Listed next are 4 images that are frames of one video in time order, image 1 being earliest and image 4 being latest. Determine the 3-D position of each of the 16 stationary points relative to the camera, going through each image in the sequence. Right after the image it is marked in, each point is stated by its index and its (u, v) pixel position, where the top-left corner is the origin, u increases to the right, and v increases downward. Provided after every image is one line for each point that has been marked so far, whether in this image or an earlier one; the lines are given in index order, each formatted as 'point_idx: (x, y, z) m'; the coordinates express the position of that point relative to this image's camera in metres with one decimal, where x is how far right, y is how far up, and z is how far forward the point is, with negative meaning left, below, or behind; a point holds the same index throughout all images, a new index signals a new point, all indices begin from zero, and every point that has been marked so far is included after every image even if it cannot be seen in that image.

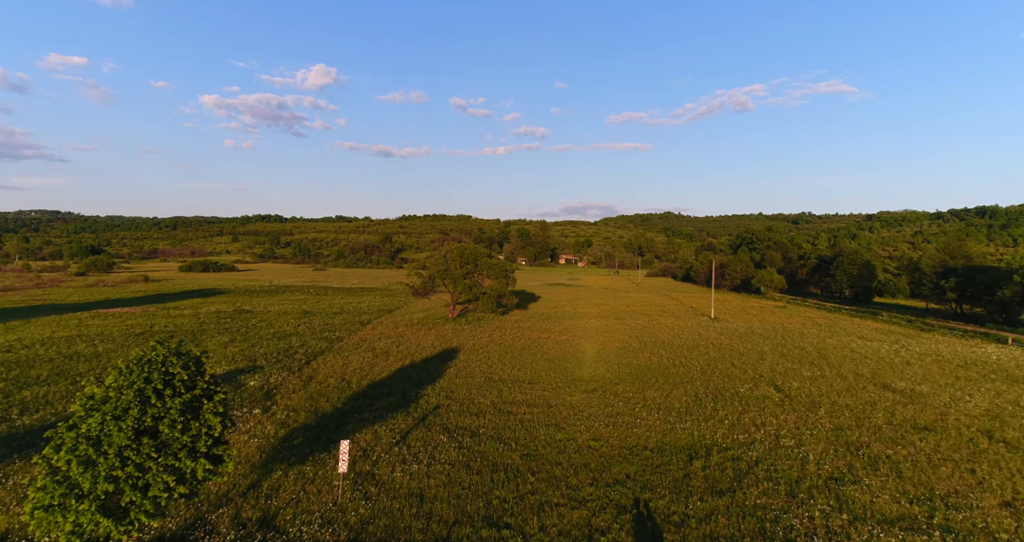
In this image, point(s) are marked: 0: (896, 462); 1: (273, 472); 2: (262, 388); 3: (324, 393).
0: (+9.5, -4.7, +12.9) m
1: (-5.7, -4.8, +12.5) m
2: (-9.3, -4.4, +19.5) m
3: (-7.0, -4.6, +19.6) m
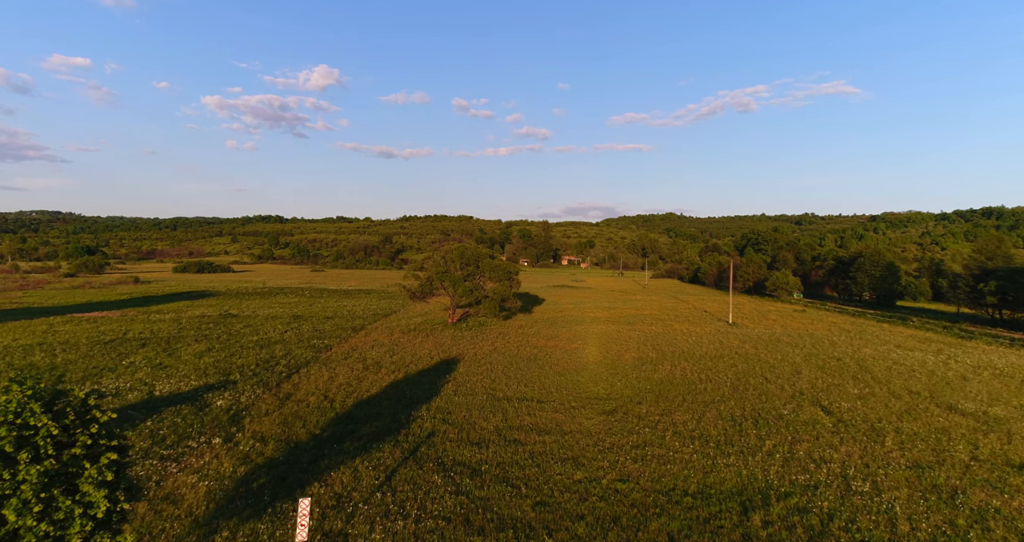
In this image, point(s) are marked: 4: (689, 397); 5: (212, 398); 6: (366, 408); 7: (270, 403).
0: (+9.7, -4.8, +10.2) m
1: (-5.5, -4.9, +9.8) m
2: (-9.1, -4.5, +16.9) m
3: (-6.8, -4.7, +16.9) m
4: (+6.6, -4.7, +19.5) m
5: (-10.3, -4.4, +18.0) m
6: (-5.0, -4.7, +17.9) m
7: (-8.3, -4.5, +18.0) m
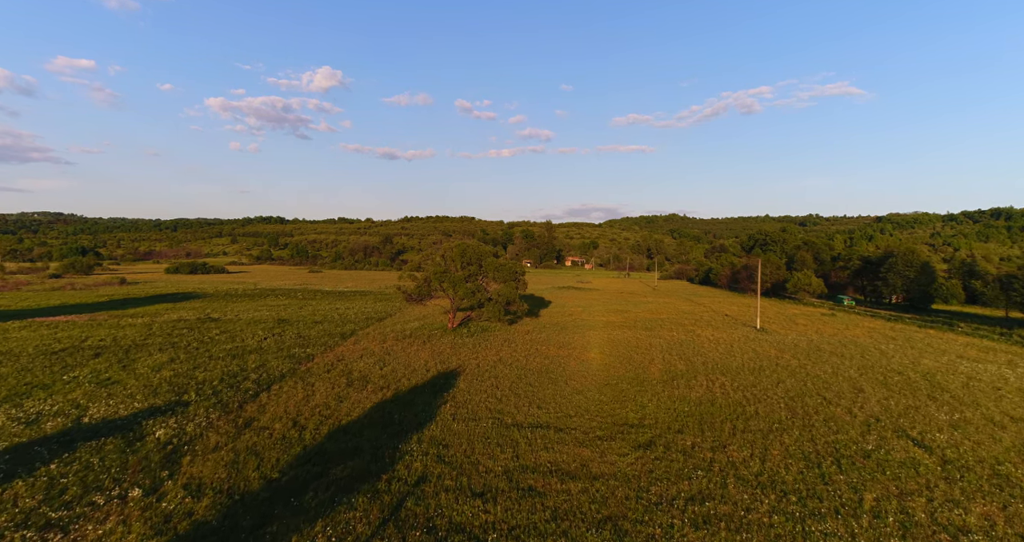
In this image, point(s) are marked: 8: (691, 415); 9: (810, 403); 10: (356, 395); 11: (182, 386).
0: (+10.0, -4.8, +6.6) m
1: (-5.2, -4.8, +6.2) m
2: (-8.8, -4.4, +13.3) m
3: (-6.5, -4.6, +13.4) m
4: (+6.9, -4.6, +15.9) m
5: (-10.0, -4.3, +14.5) m
6: (-4.7, -4.6, +14.4) m
7: (-8.0, -4.5, +14.4) m
8: (+5.8, -4.6, +16.9) m
9: (+10.2, -4.5, +17.9) m
10: (-5.6, -4.4, +18.7) m
11: (-12.0, -4.2, +19.0) m
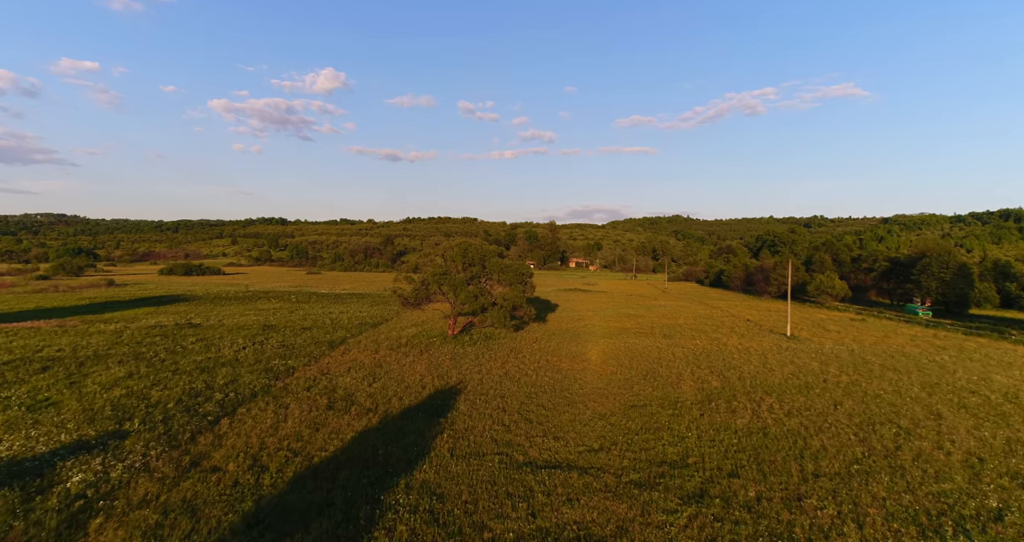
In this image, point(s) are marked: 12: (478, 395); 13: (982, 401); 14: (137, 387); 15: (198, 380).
0: (+10.3, -4.8, +3.4) m
1: (-4.9, -4.8, +3.1) m
2: (-8.5, -4.5, +10.2) m
3: (-6.2, -4.7, +10.2) m
4: (+7.2, -4.7, +12.7) m
5: (-9.7, -4.3, +11.4) m
6: (-4.4, -4.6, +11.3) m
7: (-7.7, -4.5, +11.3) m
8: (+6.1, -4.7, +13.7) m
9: (+10.5, -4.6, +14.7) m
10: (-5.2, -4.5, +15.6) m
11: (-11.7, -4.2, +16.0) m
12: (-1.2, -4.4, +18.4) m
13: (+16.1, -4.5, +18.0) m
14: (-13.3, -4.1, +18.7) m
15: (-12.0, -4.1, +20.0) m
